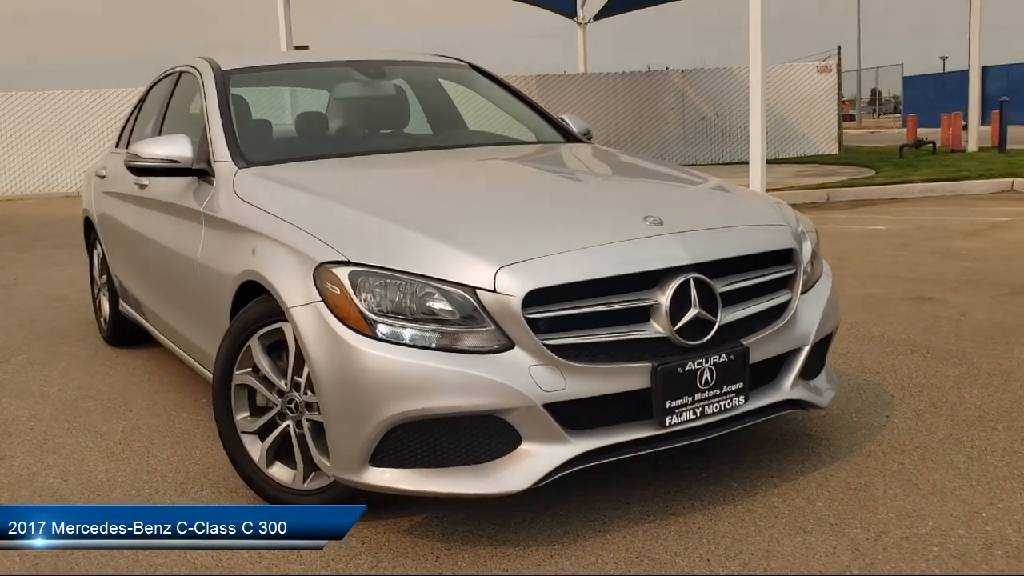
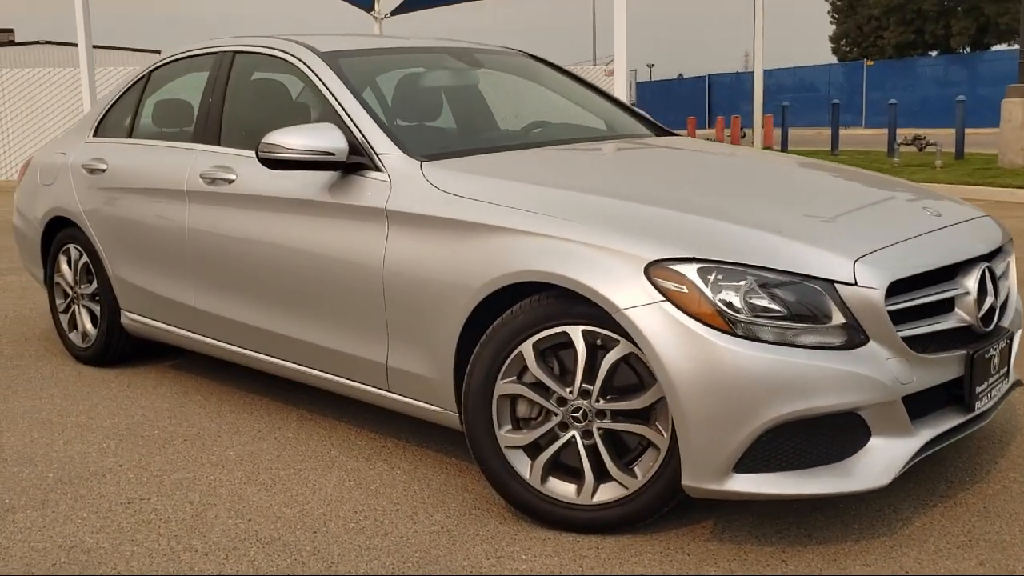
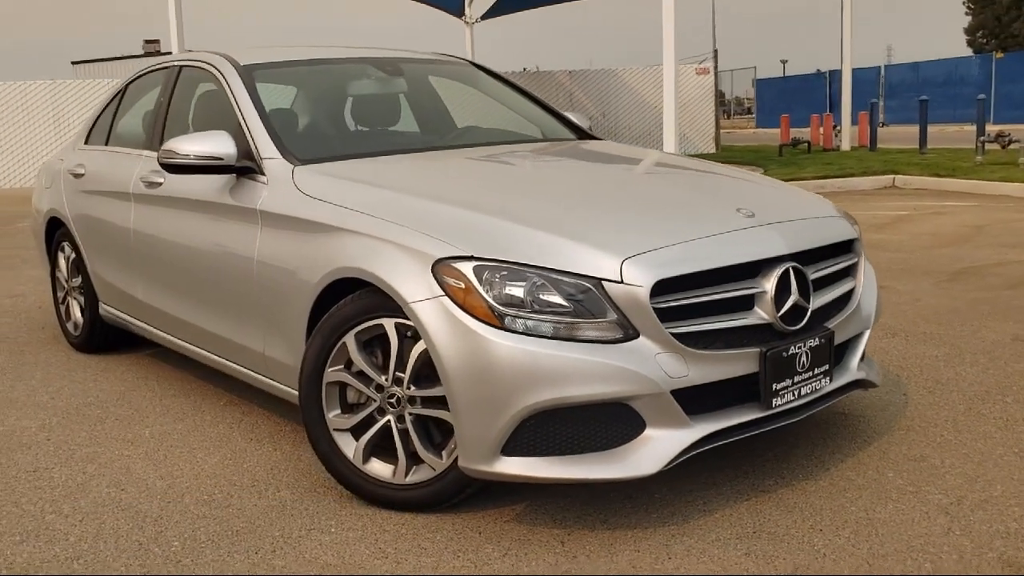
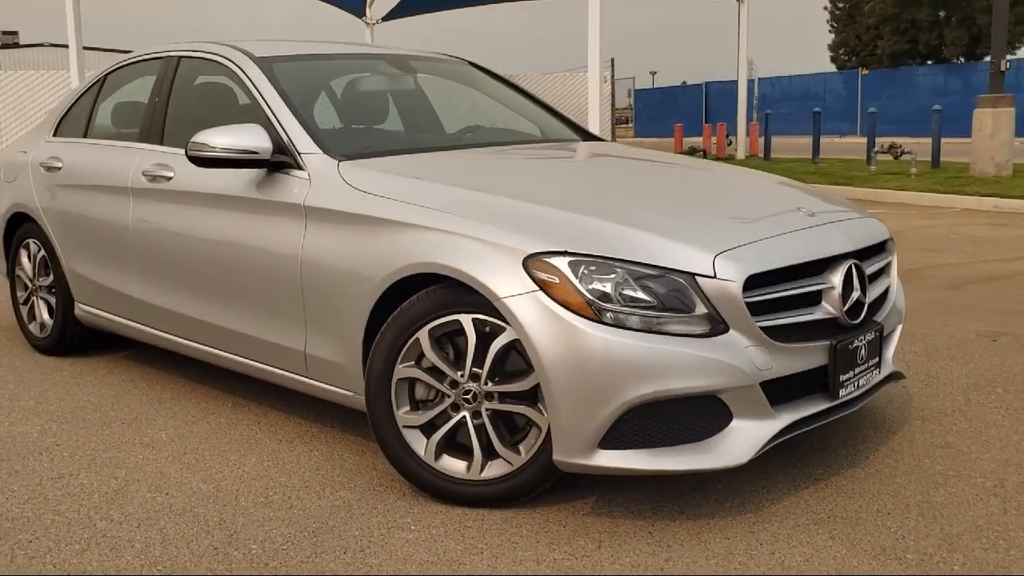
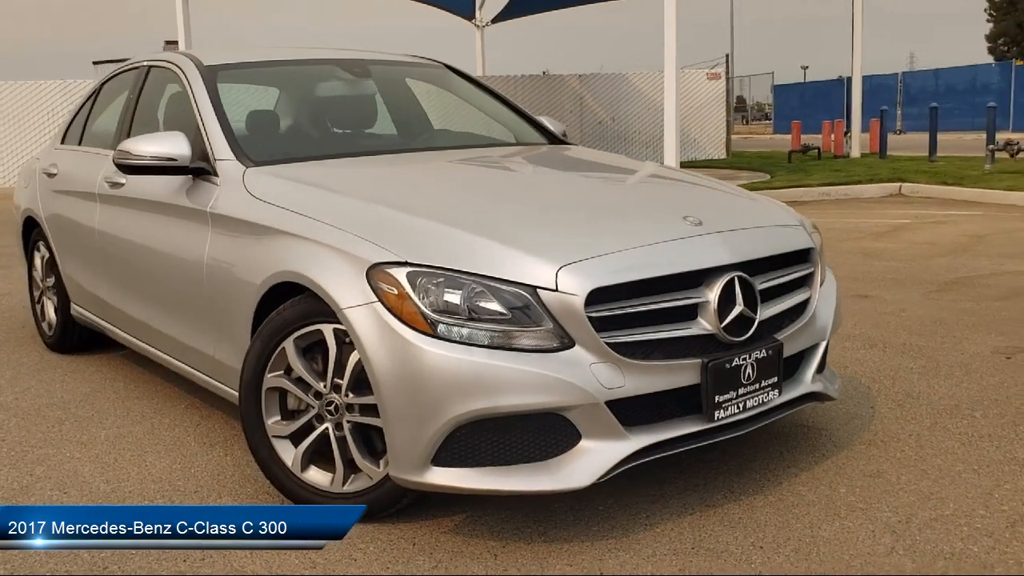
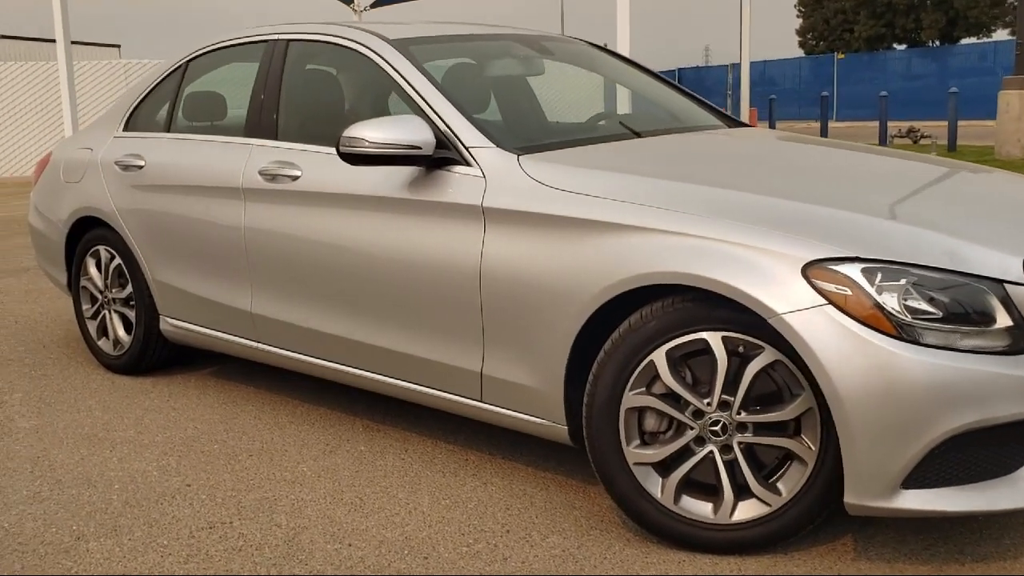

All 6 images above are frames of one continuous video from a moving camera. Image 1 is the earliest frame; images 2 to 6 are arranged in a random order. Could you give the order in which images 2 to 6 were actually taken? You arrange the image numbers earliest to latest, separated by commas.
5, 3, 4, 2, 6
